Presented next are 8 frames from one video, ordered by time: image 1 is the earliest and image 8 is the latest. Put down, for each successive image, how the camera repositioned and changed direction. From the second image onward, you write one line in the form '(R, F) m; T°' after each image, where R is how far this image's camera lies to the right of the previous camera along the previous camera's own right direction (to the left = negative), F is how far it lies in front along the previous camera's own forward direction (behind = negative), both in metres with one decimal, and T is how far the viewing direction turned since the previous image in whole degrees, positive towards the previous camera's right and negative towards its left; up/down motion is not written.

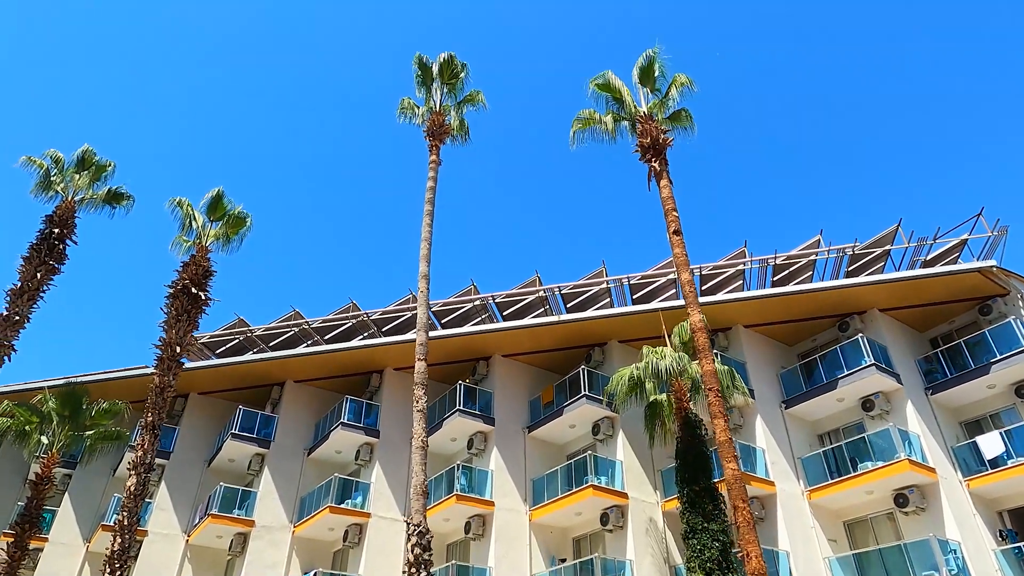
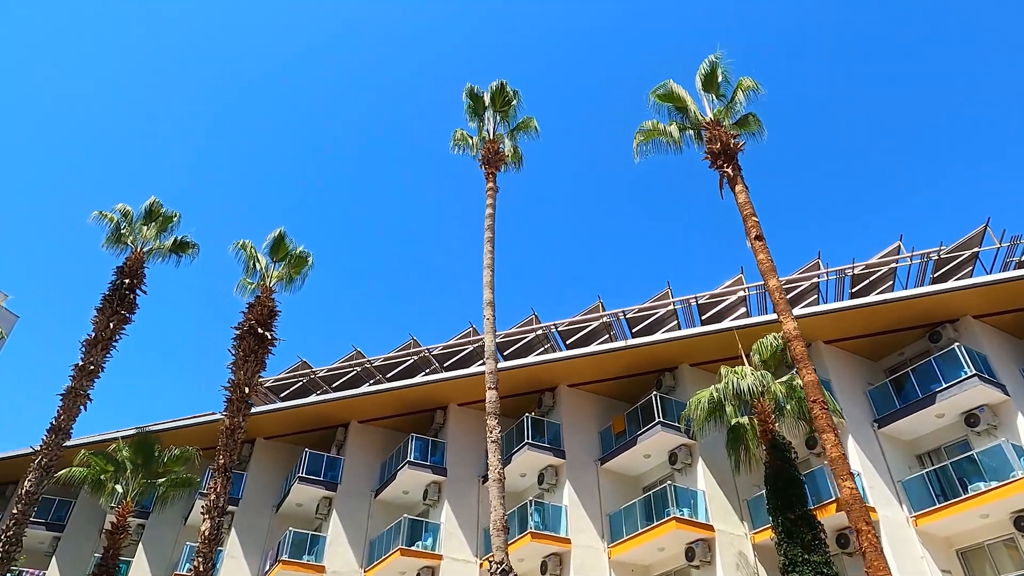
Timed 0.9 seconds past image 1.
(-0.5, +0.6) m; -4°
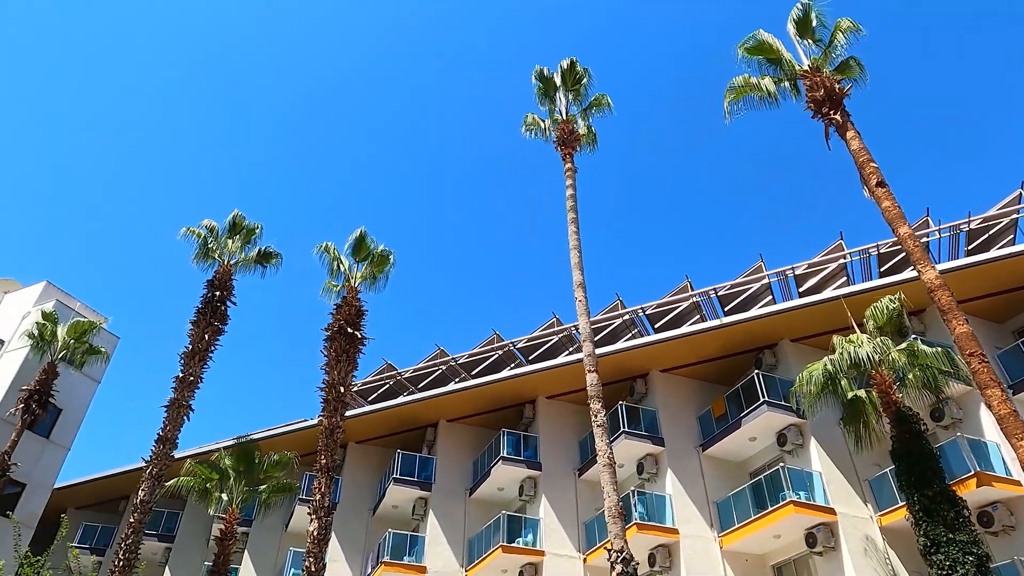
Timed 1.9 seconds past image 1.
(-0.7, +0.6) m; -6°
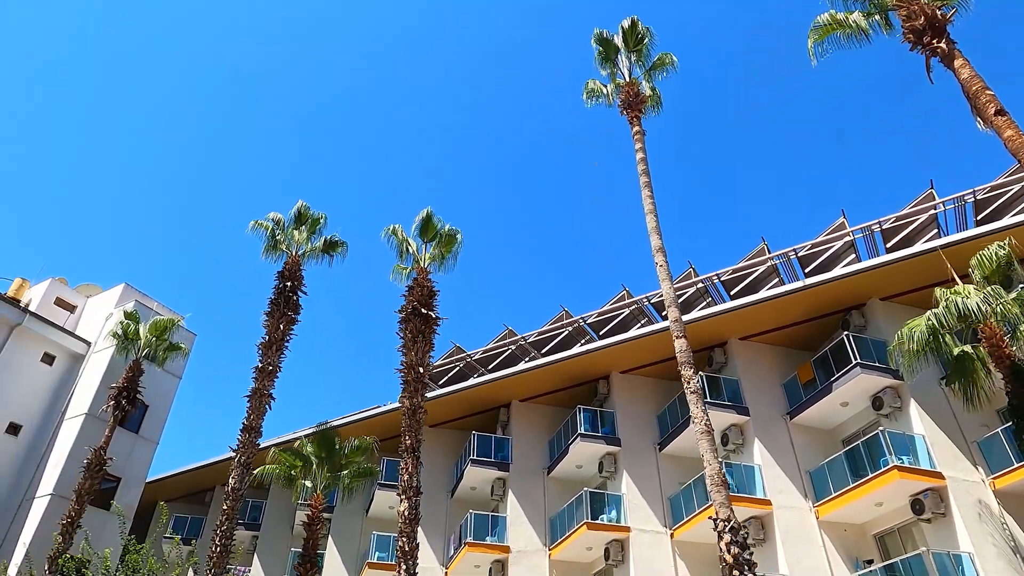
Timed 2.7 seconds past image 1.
(-0.7, +0.4) m; -4°
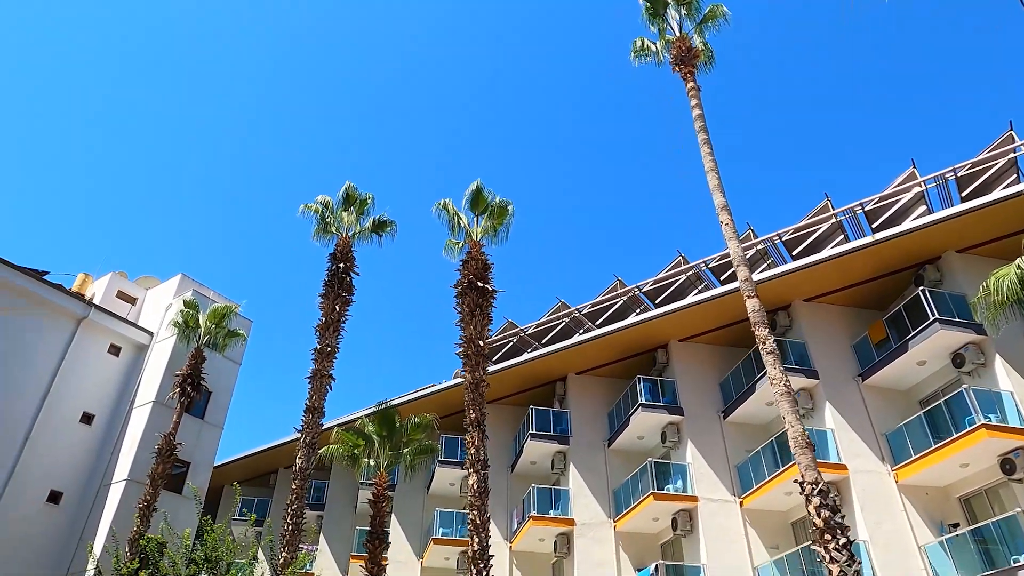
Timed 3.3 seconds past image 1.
(-0.5, +0.4) m; -3°
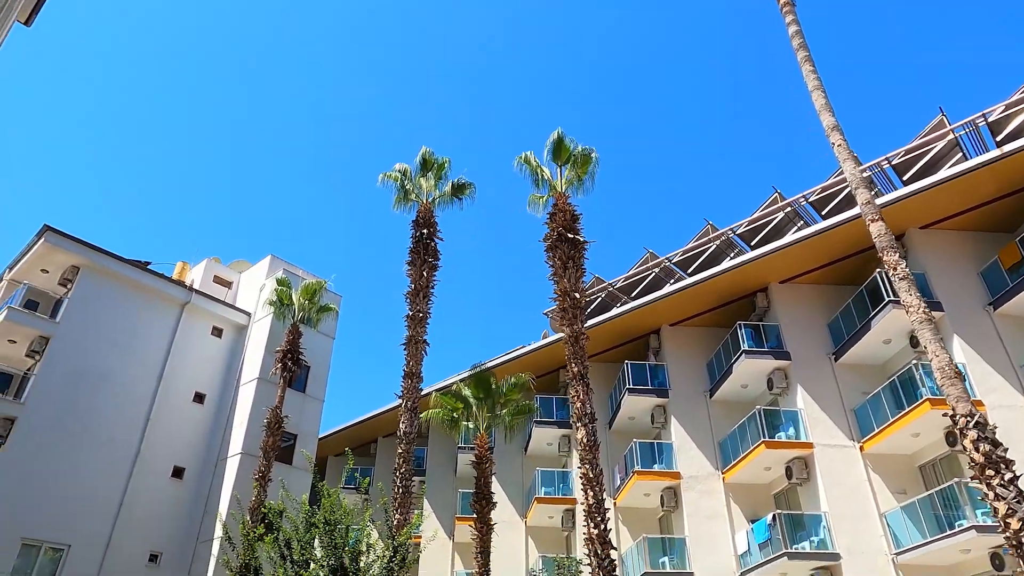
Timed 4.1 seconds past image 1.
(-0.6, +0.5) m; -6°
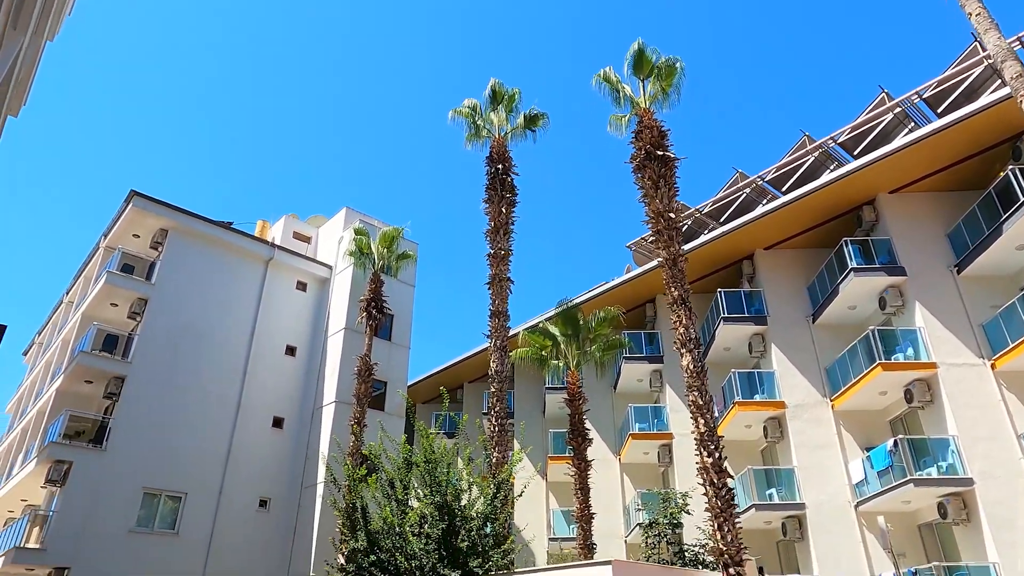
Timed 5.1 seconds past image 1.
(-0.6, +0.8) m; -6°
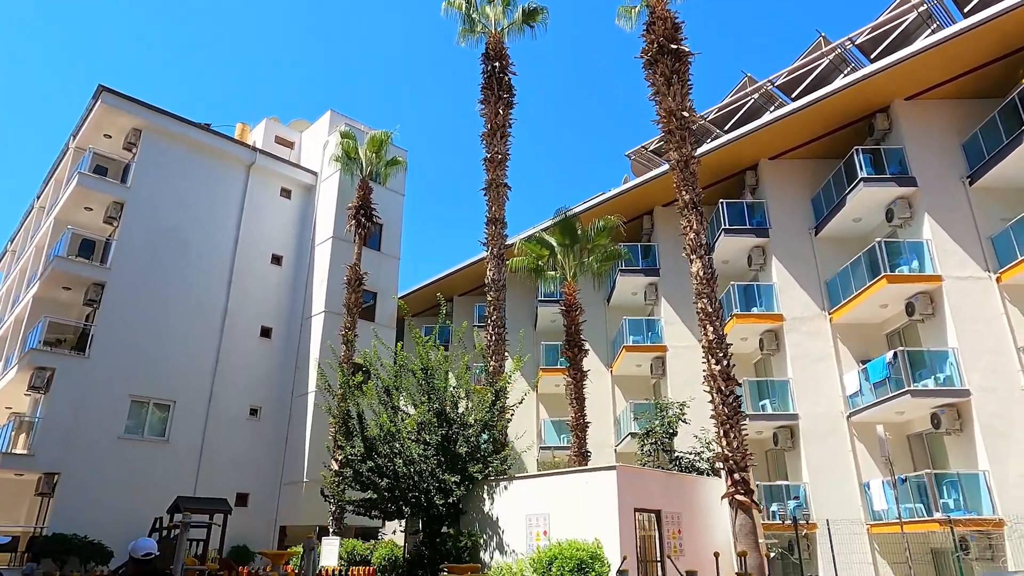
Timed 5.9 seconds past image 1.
(-0.4, +0.7) m; +1°
